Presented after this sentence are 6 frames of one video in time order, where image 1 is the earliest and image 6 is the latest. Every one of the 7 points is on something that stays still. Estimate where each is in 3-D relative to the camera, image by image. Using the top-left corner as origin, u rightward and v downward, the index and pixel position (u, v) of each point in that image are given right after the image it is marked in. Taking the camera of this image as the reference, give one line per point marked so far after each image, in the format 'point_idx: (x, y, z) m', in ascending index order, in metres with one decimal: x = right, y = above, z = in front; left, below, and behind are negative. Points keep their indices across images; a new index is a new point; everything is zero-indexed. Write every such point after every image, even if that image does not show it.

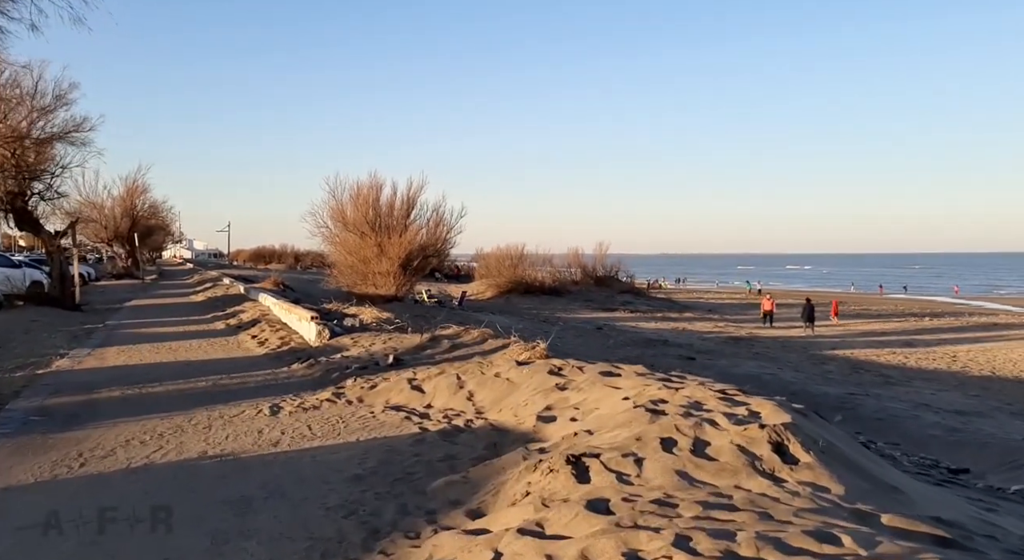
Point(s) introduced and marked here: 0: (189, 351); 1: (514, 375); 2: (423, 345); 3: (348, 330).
0: (-6.1, -1.4, +15.6) m
1: (0.0, -1.1, +9.2) m
2: (-1.4, -1.0, +12.9) m
3: (-3.1, -0.9, +15.6) m
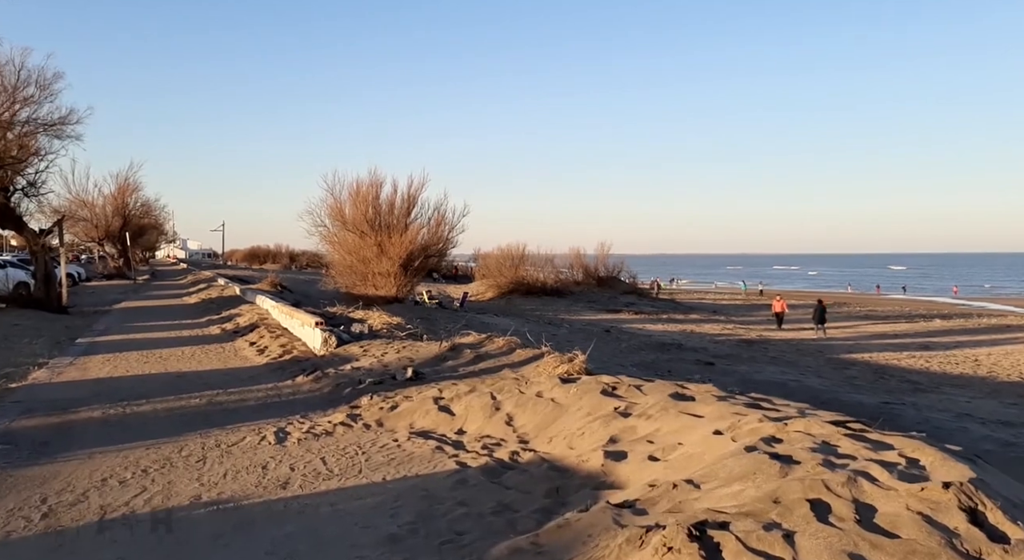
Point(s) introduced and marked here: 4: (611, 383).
0: (-5.7, -1.4, +14.2) m
1: (+0.5, -1.1, +7.9) m
2: (-1.0, -1.1, +11.6) m
3: (-2.7, -1.0, +14.2) m
4: (+1.0, -1.0, +7.9) m
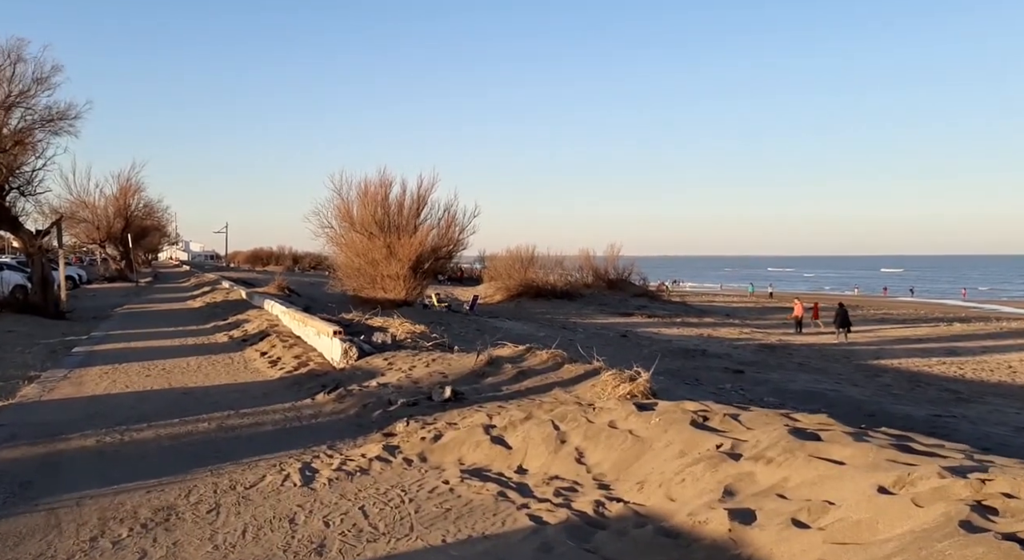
0: (-5.1, -1.5, +12.9) m
1: (+1.0, -1.2, +6.6) m
2: (-0.4, -1.1, +10.3) m
3: (-2.1, -1.1, +12.9) m
4: (+1.5, -1.1, +6.7) m
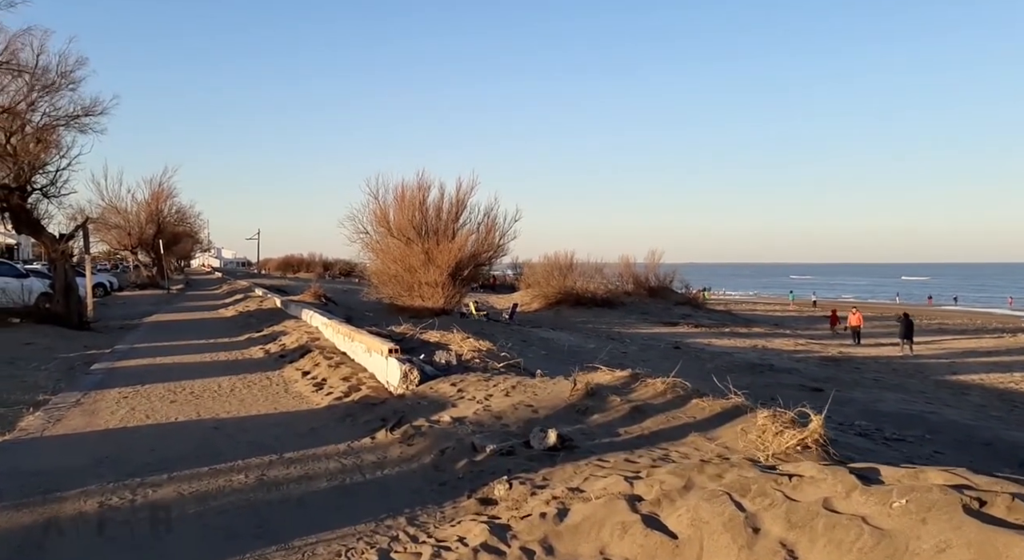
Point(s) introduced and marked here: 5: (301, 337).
0: (-3.9, -1.6, +11.0) m
1: (+2.0, -1.3, +4.5) m
2: (+0.7, -1.3, +8.2) m
3: (-0.9, -1.2, +10.9) m
4: (+2.5, -1.2, +4.5) m
5: (-4.5, -1.2, +17.3) m
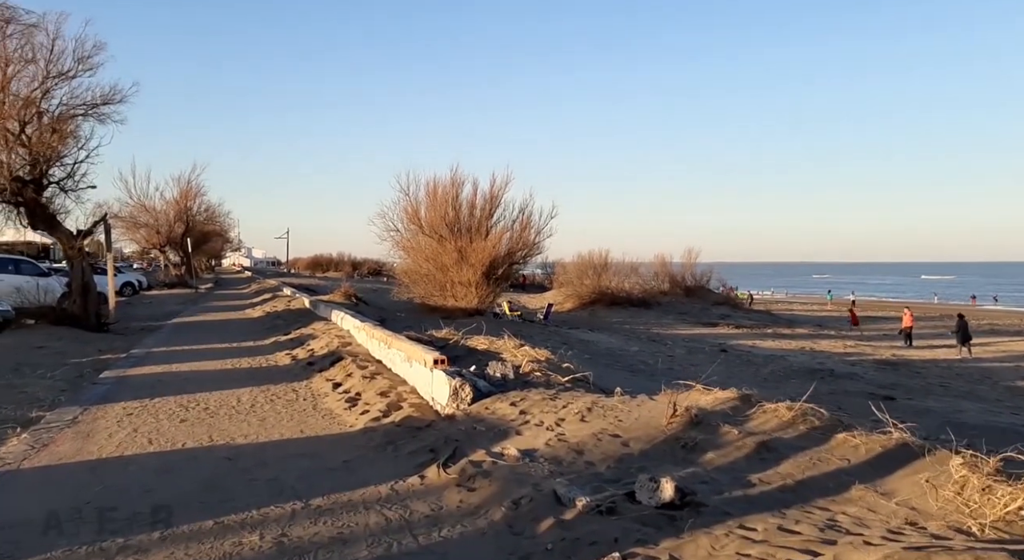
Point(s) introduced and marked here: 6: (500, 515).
0: (-3.2, -1.6, +9.4) m
1: (+2.6, -1.3, +2.7) m
2: (+1.4, -1.2, +6.5) m
3: (-0.2, -1.2, +9.2) m
4: (+3.0, -1.1, +2.7) m
5: (-3.5, -1.2, +15.7) m
6: (-0.1, -1.6, +5.5) m
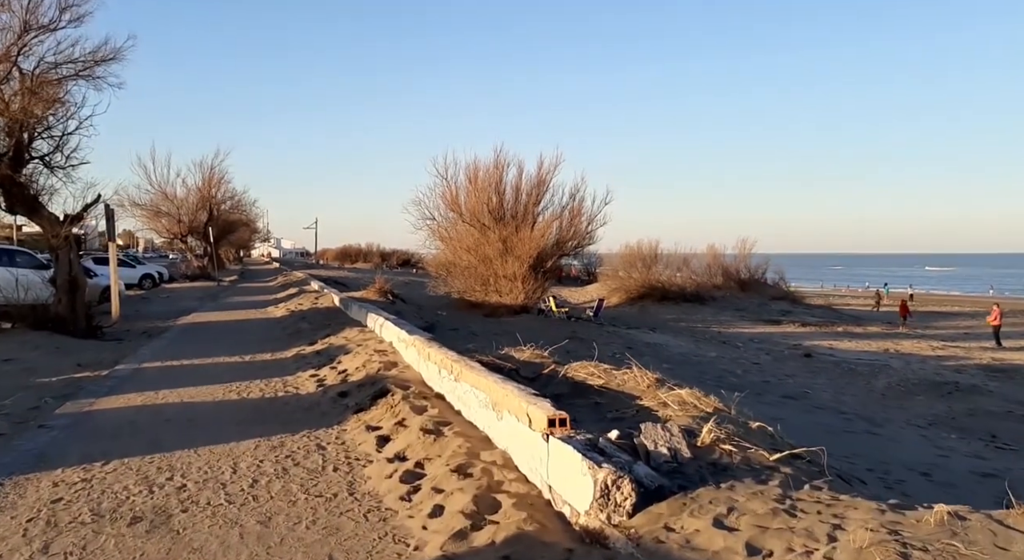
0: (-2.0, -1.6, +5.6) m
1: (+3.5, -1.4, -1.3) m
2: (+2.4, -1.3, +2.5) m
3: (+1.0, -1.2, +5.3) m
4: (+4.0, -1.3, -1.3) m
5: (-2.1, -1.2, +11.9) m
6: (+0.9, -1.7, +1.6) m
